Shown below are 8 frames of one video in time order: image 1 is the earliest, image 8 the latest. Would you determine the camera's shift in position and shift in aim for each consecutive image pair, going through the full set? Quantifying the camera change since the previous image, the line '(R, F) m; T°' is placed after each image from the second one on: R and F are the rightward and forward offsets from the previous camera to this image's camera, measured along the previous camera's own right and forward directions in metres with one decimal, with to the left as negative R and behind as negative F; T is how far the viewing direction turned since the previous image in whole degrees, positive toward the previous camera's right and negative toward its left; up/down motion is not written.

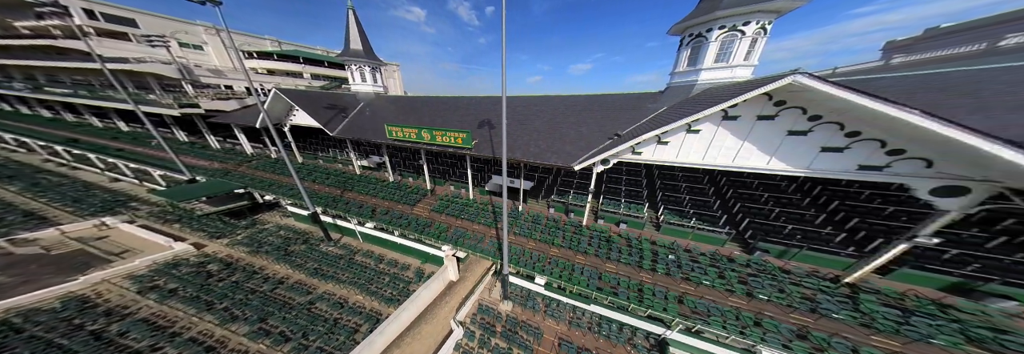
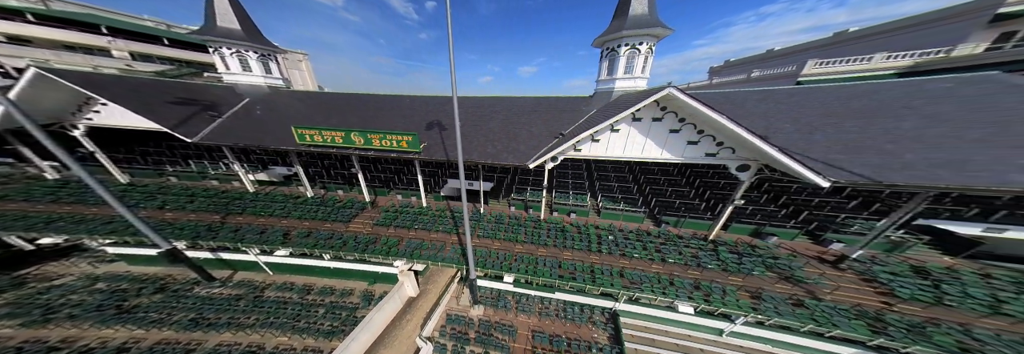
(-0.5, -0.2) m; +14°
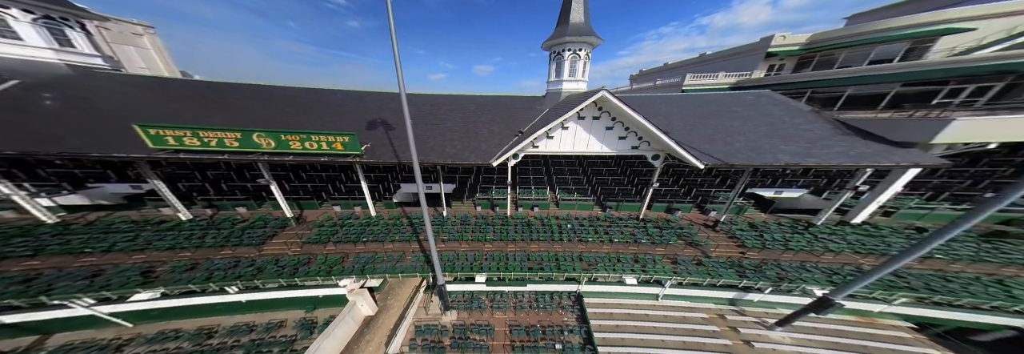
(-0.6, -0.1) m; +13°
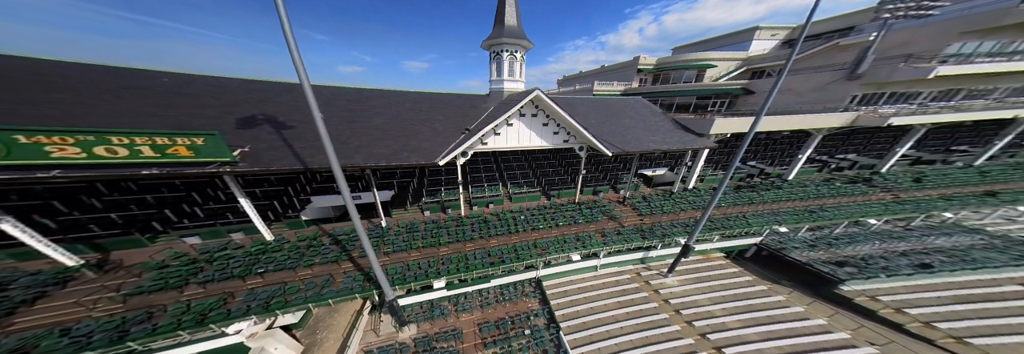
(-1.0, +0.1) m; +19°
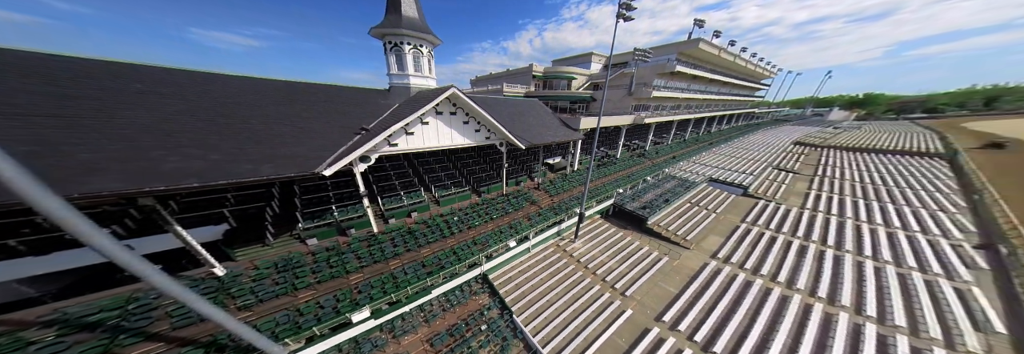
(-1.5, +0.1) m; +26°
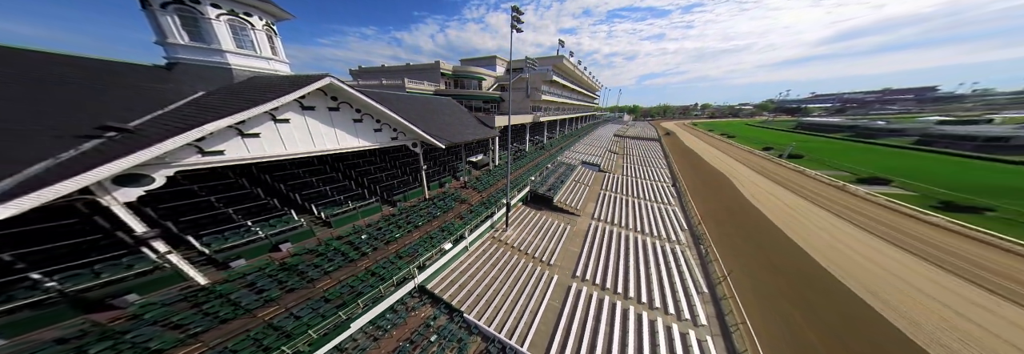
(-0.8, -0.3) m; +23°
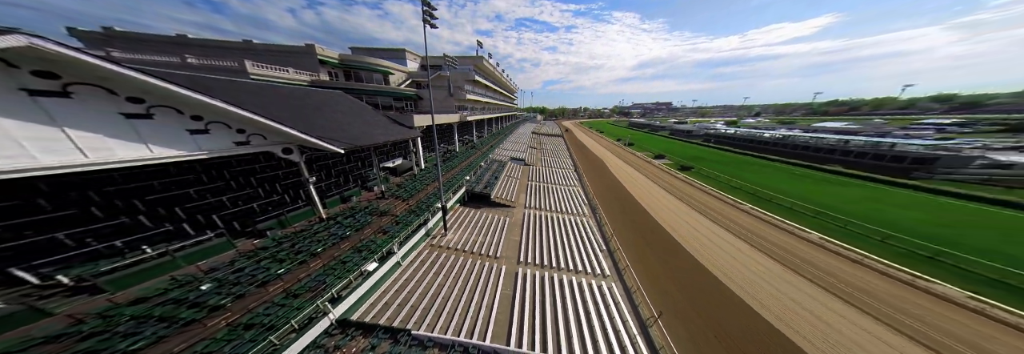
(+0.1, -0.5) m; +19°
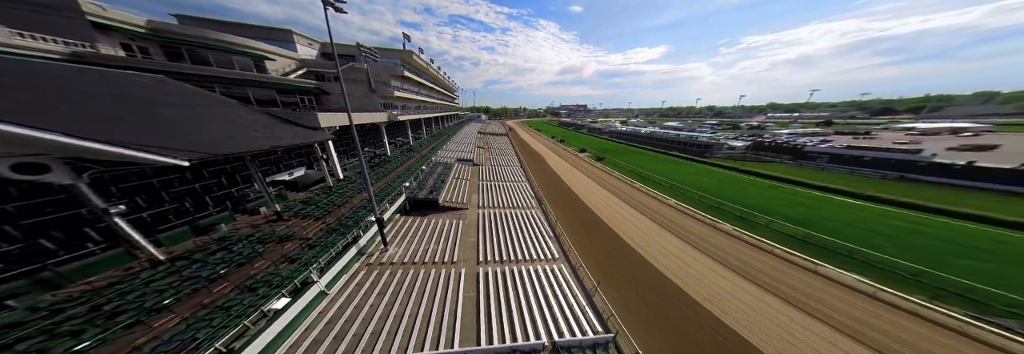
(+0.2, +0.1) m; +14°
